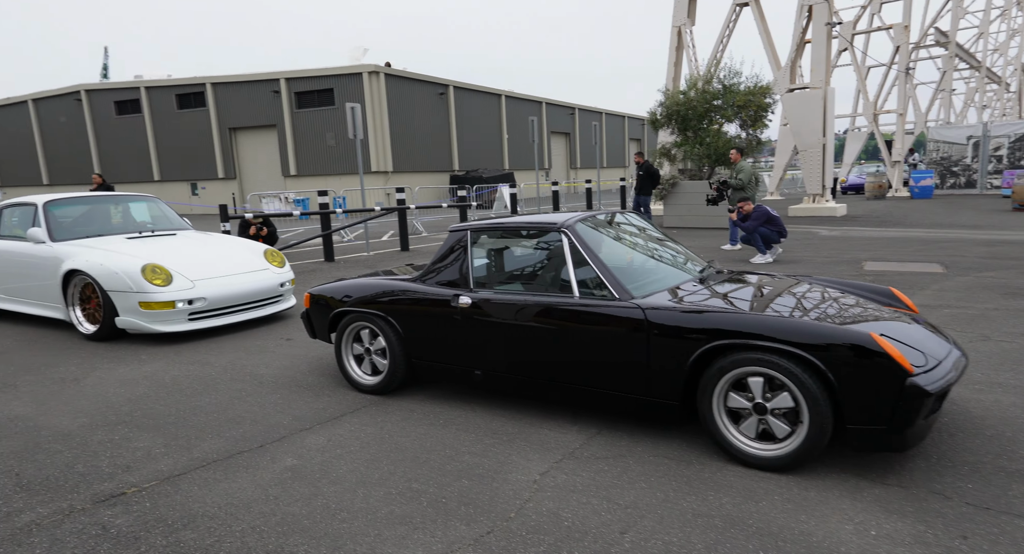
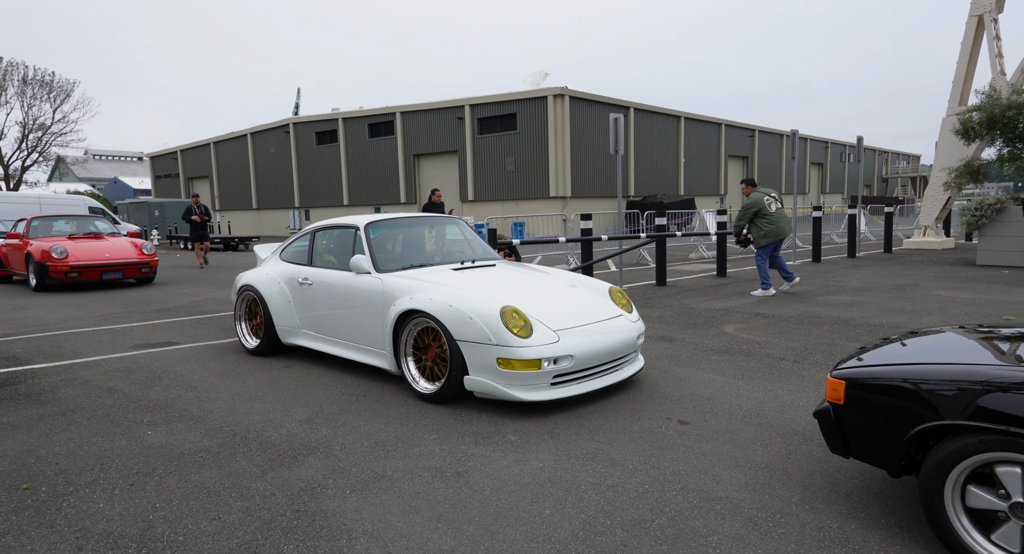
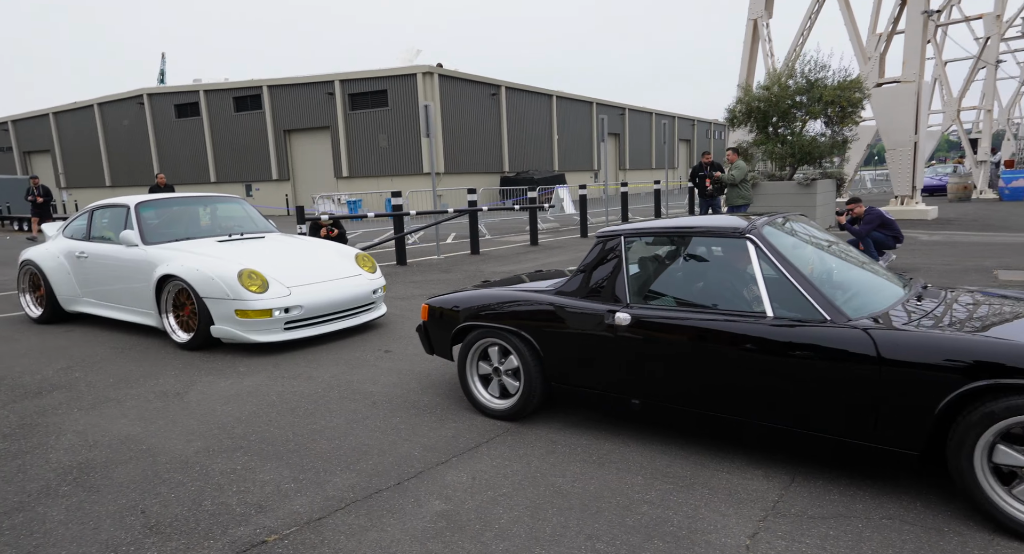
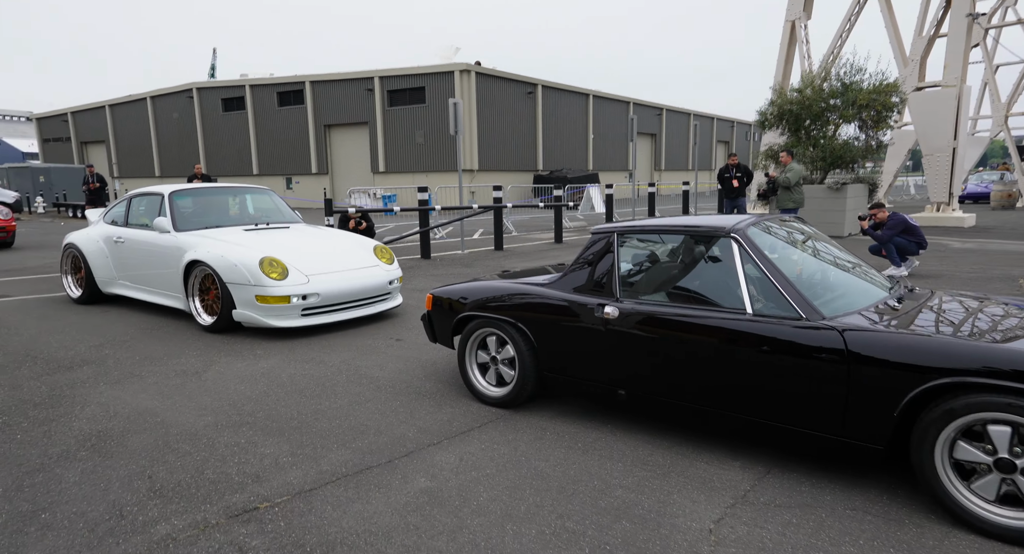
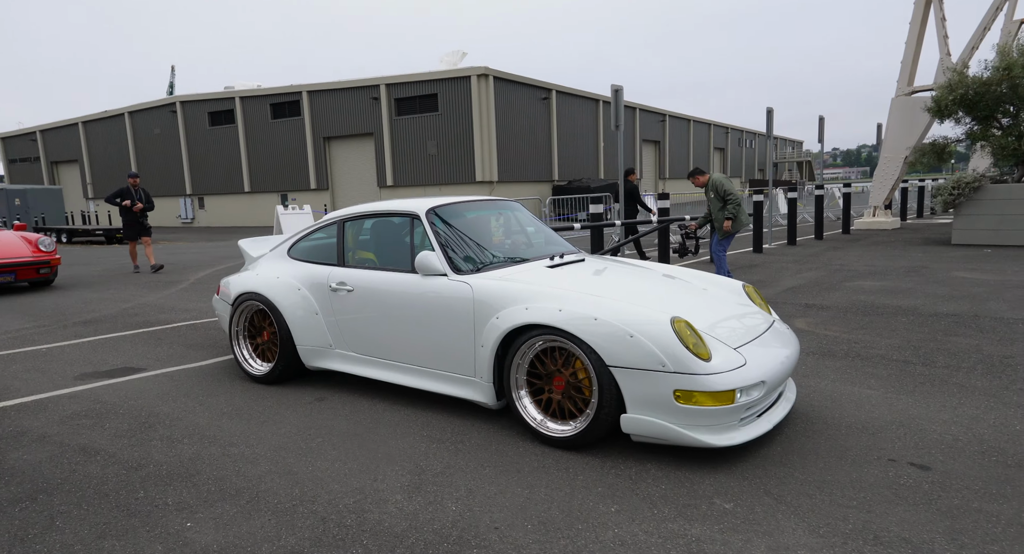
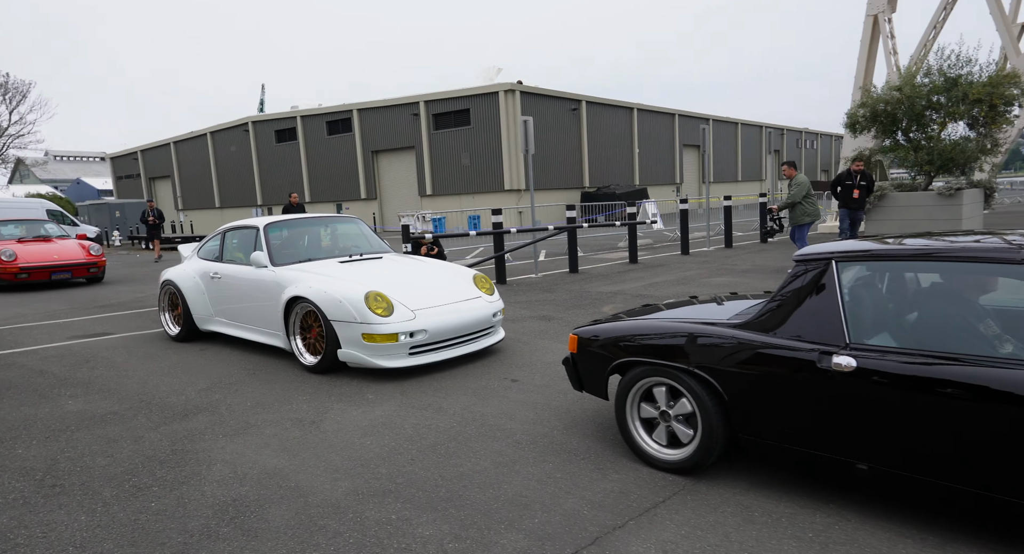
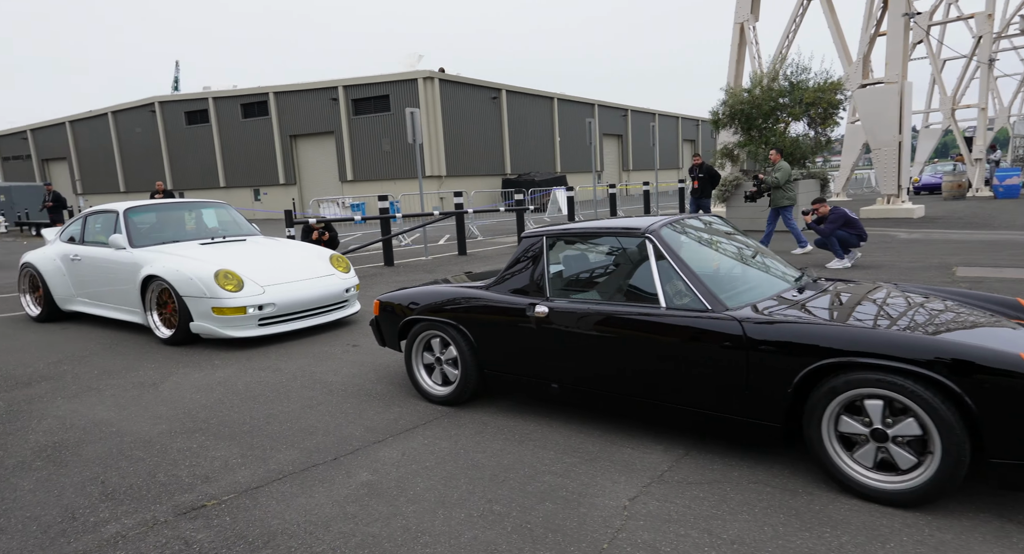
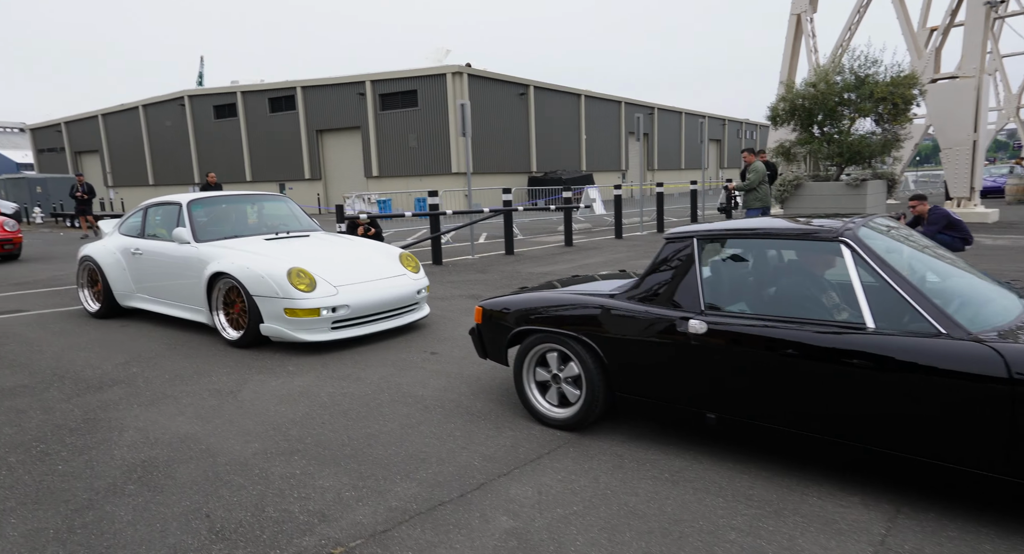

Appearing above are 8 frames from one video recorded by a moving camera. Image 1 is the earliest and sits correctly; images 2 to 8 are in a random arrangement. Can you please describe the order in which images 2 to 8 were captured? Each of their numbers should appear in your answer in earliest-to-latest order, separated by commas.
7, 4, 3, 8, 6, 2, 5
